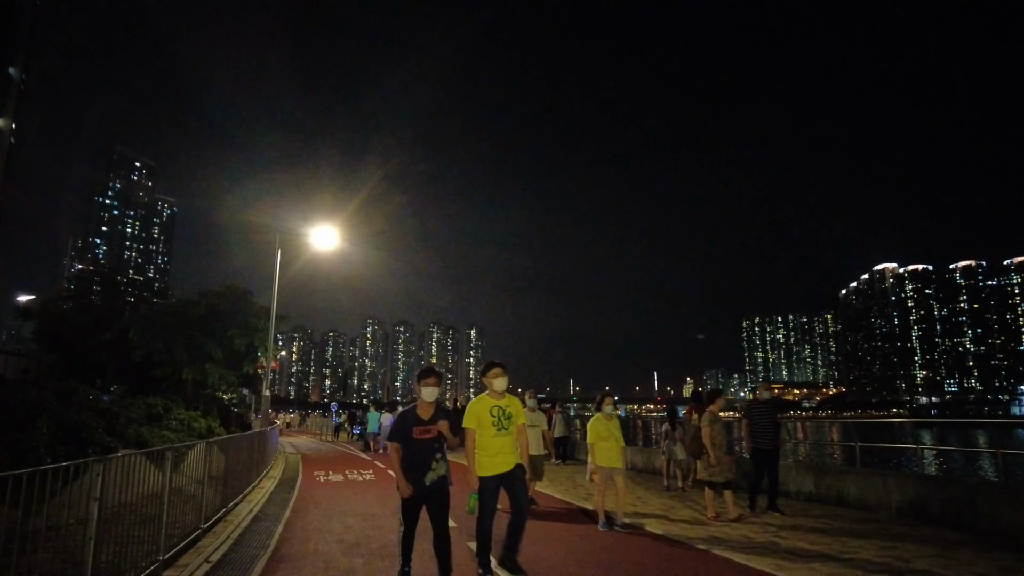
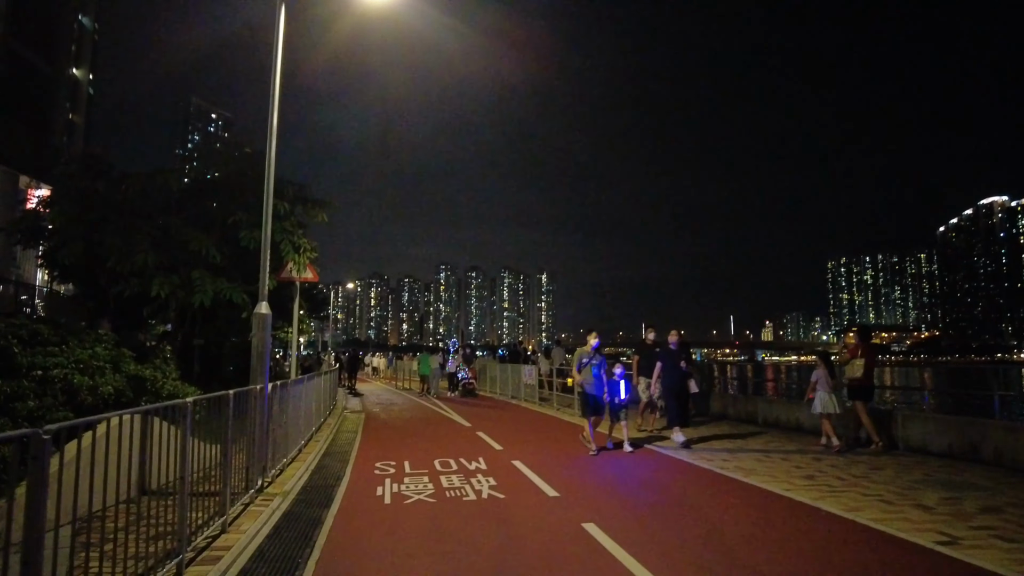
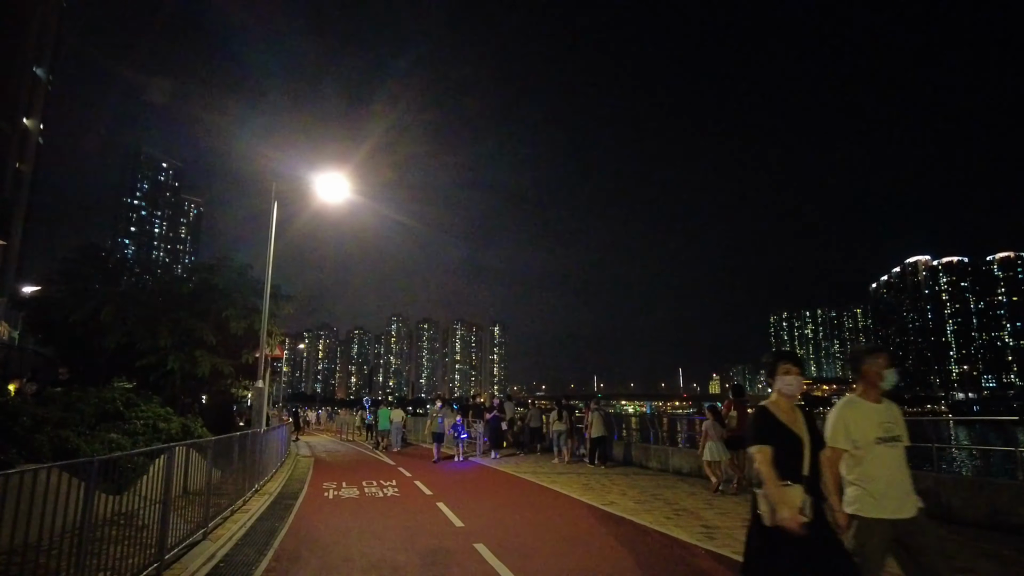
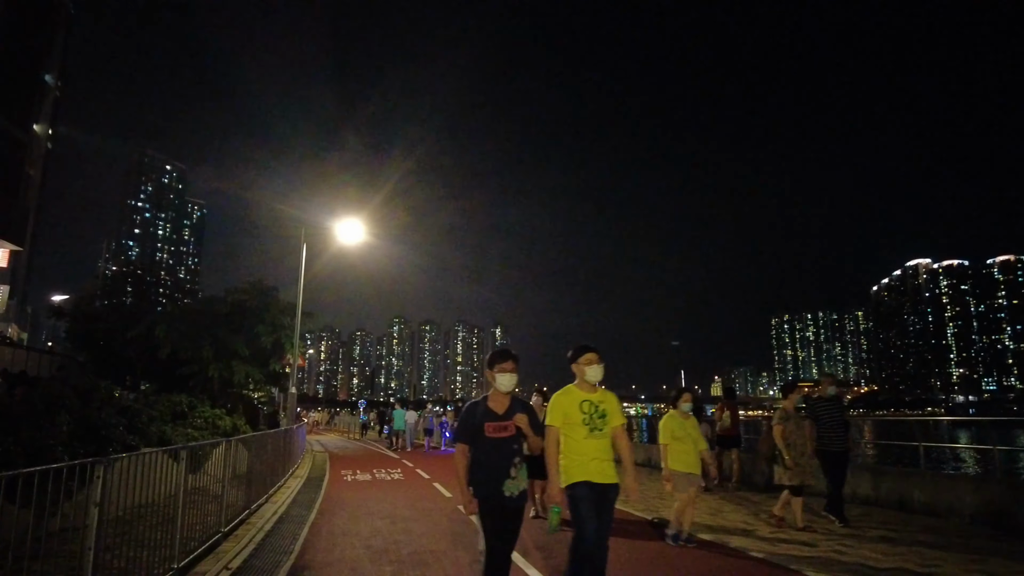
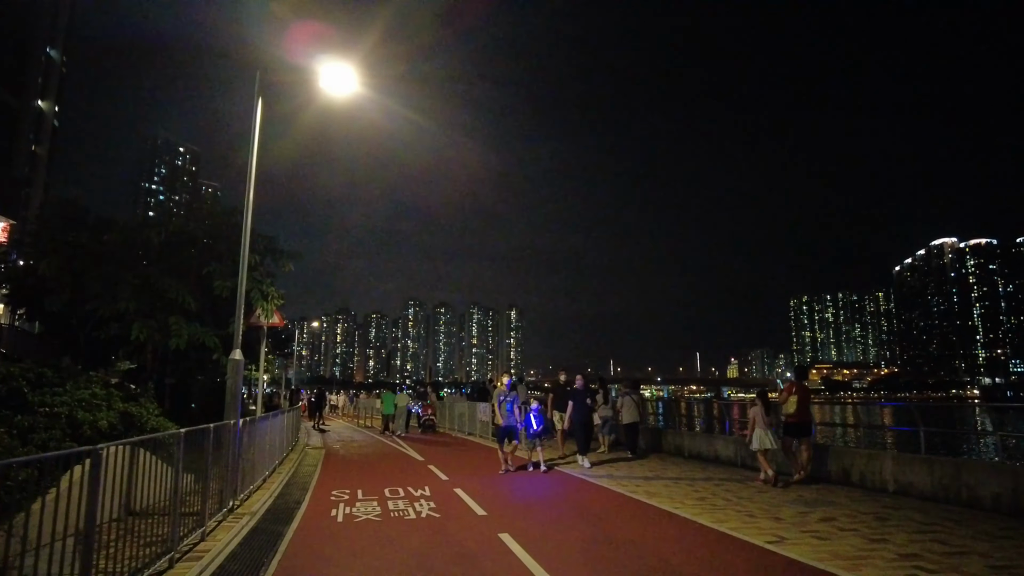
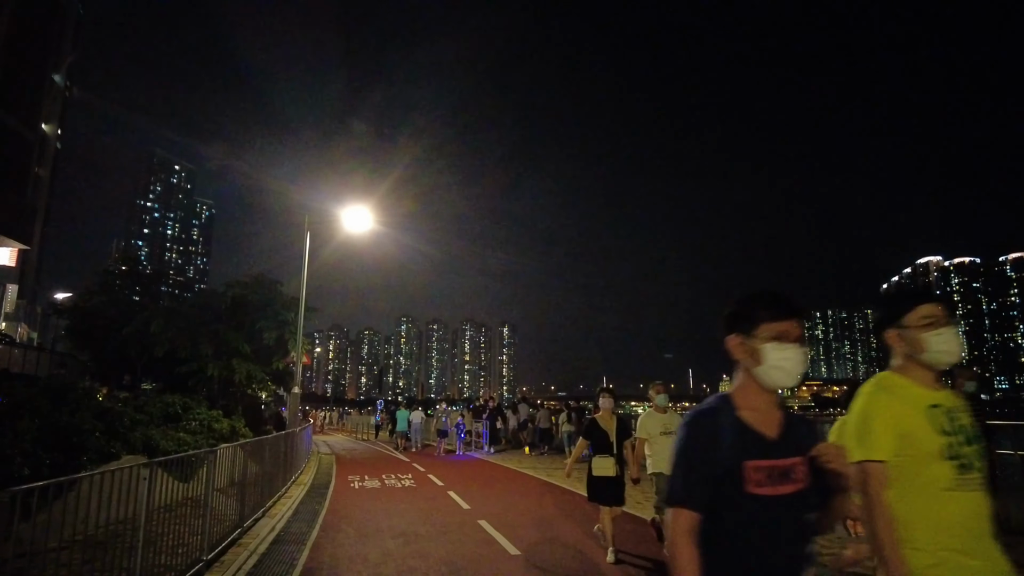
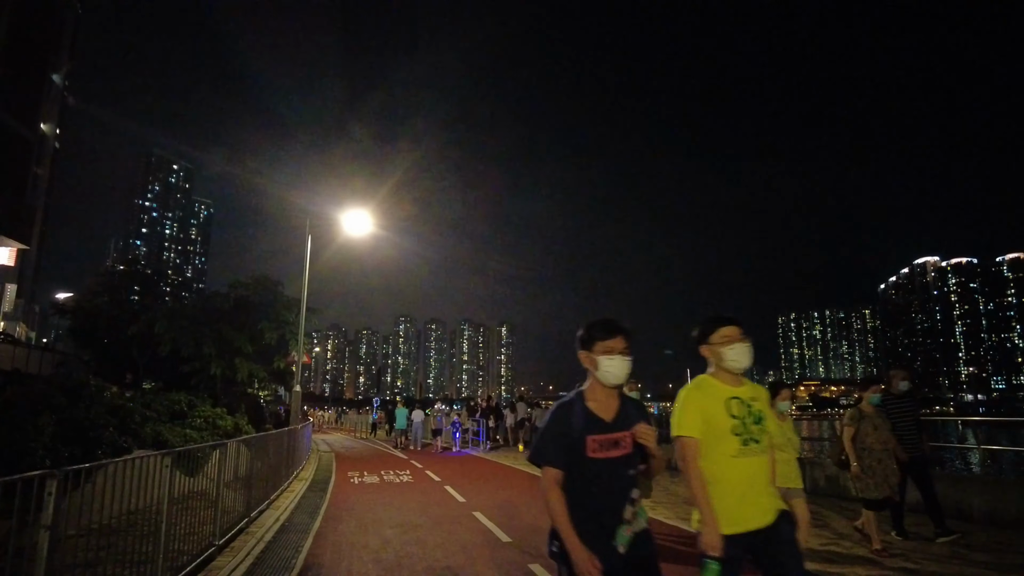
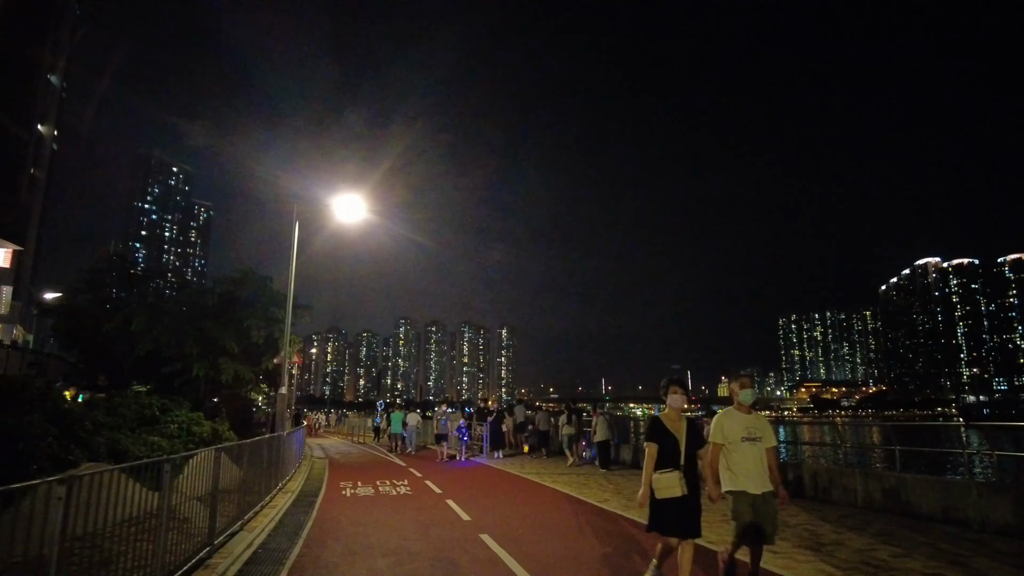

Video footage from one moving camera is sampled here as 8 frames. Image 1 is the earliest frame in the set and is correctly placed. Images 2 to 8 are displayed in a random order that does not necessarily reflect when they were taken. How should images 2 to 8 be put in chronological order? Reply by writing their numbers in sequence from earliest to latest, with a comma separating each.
4, 7, 6, 8, 3, 5, 2
